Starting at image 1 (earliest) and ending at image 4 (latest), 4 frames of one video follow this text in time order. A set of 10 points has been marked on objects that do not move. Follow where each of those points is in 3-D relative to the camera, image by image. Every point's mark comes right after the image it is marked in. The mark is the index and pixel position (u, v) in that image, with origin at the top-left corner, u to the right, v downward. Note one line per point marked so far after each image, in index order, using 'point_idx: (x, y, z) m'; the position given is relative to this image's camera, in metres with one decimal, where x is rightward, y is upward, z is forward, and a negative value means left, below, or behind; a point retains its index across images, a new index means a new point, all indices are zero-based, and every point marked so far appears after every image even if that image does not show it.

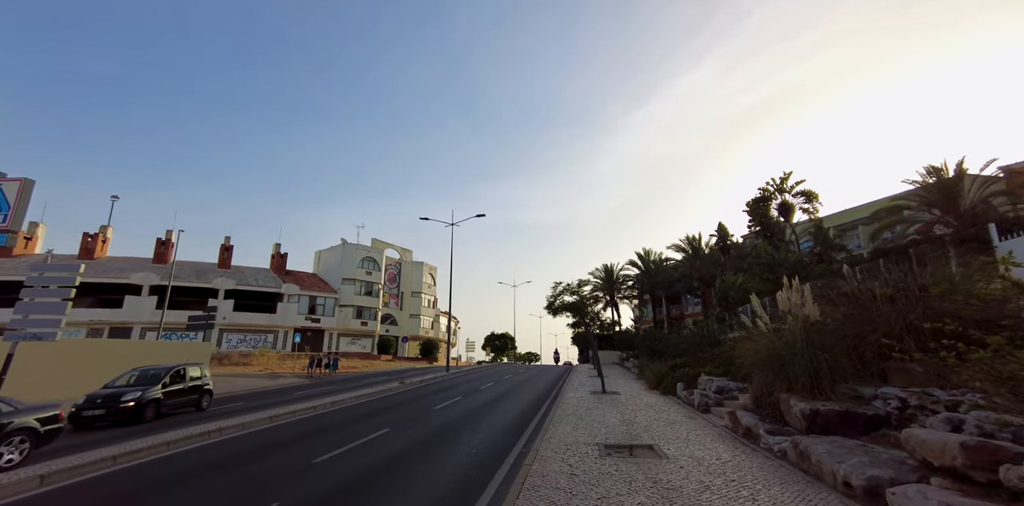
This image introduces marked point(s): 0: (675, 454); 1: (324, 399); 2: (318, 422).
0: (+2.9, -3.5, +7.5) m
1: (-7.2, -5.6, +16.6) m
2: (-5.2, -4.6, +11.6) m
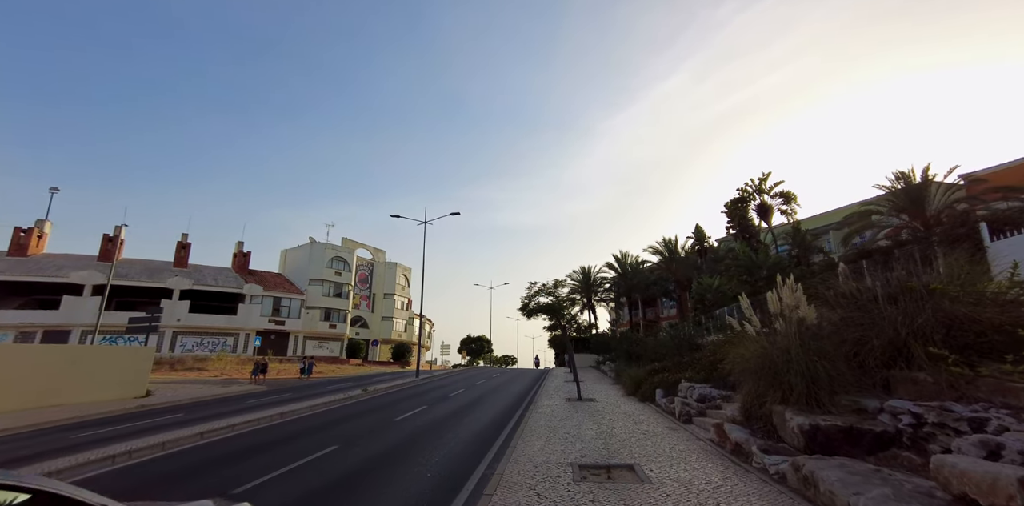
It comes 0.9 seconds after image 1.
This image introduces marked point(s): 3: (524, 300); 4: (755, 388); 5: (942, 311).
0: (+2.3, -3.4, +6.6) m
1: (-8.3, -5.5, +15.2) m
2: (-6.0, -4.4, +10.3) m
3: (+0.5, -1.9, +18.1) m
4: (+4.4, -2.5, +7.9) m
5: (+6.3, -0.9, +6.3) m
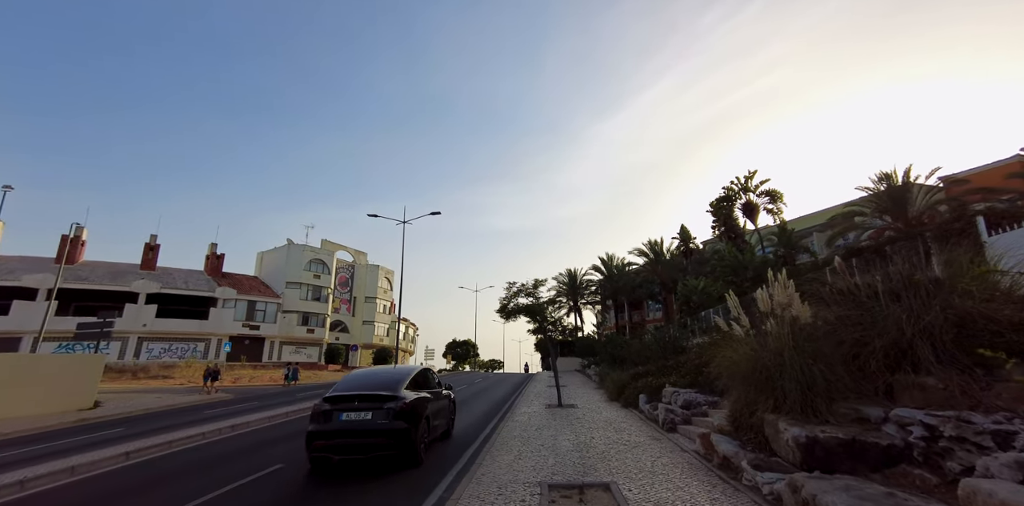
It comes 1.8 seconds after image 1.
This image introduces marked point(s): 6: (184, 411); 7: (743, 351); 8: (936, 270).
0: (+1.7, -3.3, +5.8) m
1: (-9.0, -5.4, +14.0) m
2: (-6.7, -4.3, +9.2) m
3: (-0.4, -1.9, +17.3) m
4: (+3.8, -2.3, +7.1) m
5: (+5.8, -0.7, +5.7) m
6: (-13.1, -6.2, +17.0) m
7: (+3.9, -1.7, +7.3) m
8: (+6.1, -0.3, +6.2) m
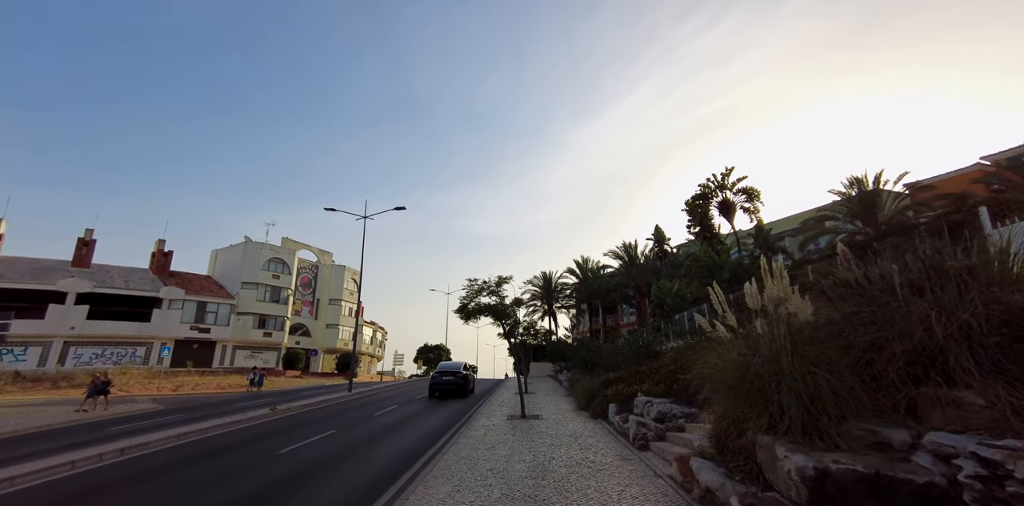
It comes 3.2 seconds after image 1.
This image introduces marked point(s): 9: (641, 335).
0: (+0.9, -3.0, +4.3) m
1: (-10.3, -5.1, +12.0) m
2: (-7.7, -4.0, +7.3) m
3: (-1.8, -1.7, +15.7) m
4: (+2.9, -2.1, +5.8) m
5: (+5.0, -0.5, +4.5) m
6: (-14.5, -5.9, +14.8) m
7: (+3.0, -1.4, +6.0) m
8: (+5.3, 0.0, +5.1) m
9: (+5.8, -3.6, +19.1) m
